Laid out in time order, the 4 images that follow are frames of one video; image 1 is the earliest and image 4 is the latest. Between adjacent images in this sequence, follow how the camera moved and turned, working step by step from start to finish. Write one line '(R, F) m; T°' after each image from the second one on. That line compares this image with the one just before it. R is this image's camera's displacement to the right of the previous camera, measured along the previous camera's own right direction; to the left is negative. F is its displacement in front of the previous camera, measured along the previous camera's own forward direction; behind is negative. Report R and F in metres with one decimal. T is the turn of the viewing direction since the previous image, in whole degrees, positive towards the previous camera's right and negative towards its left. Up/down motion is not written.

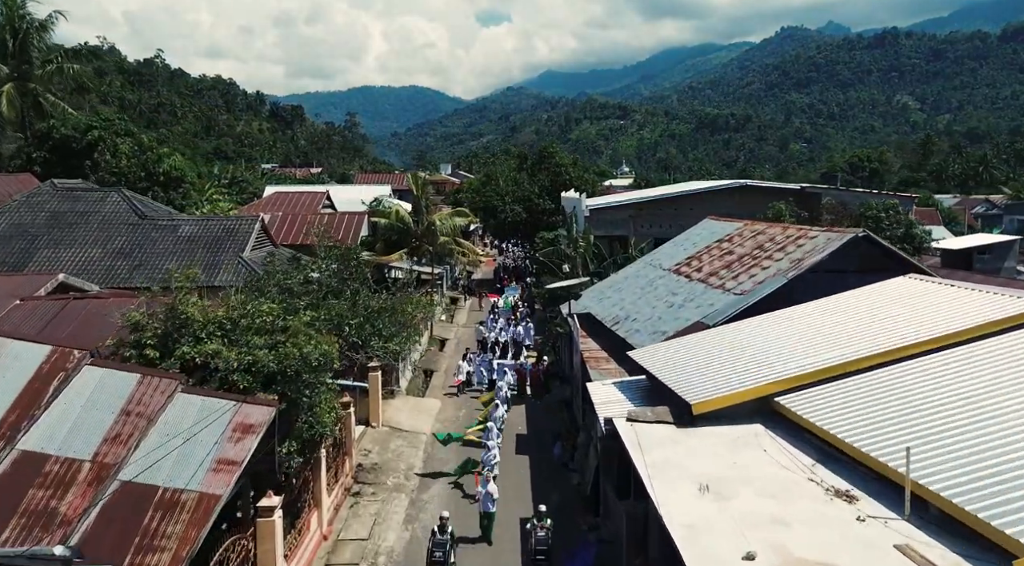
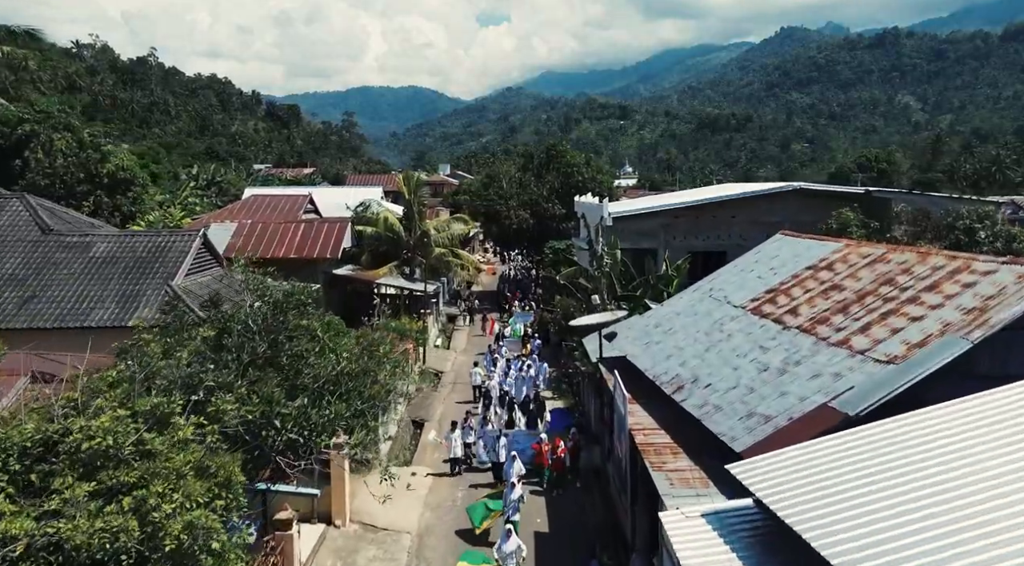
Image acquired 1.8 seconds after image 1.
(-0.2, +4.5) m; 0°
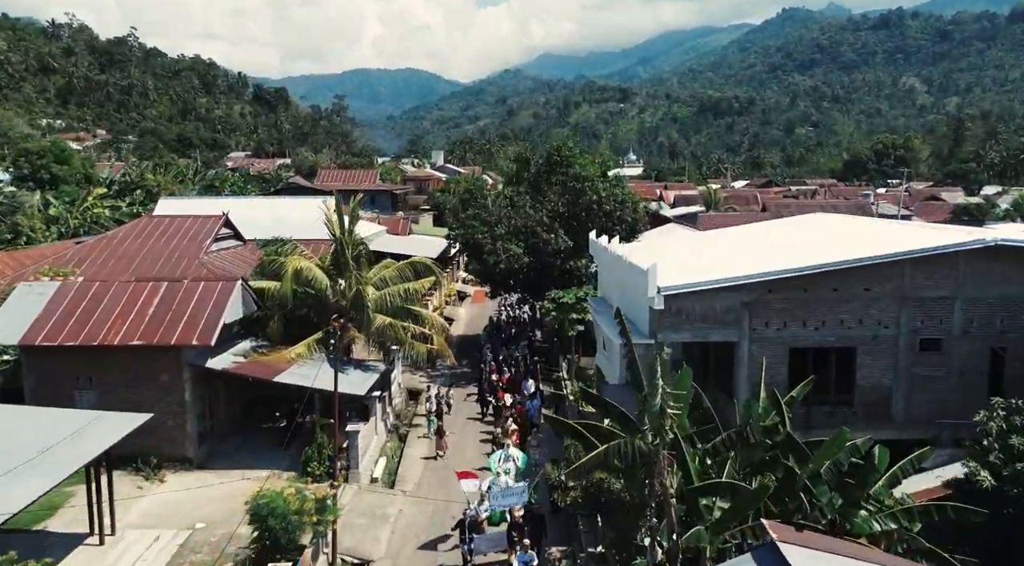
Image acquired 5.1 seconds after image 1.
(+0.3, +10.0) m; 0°
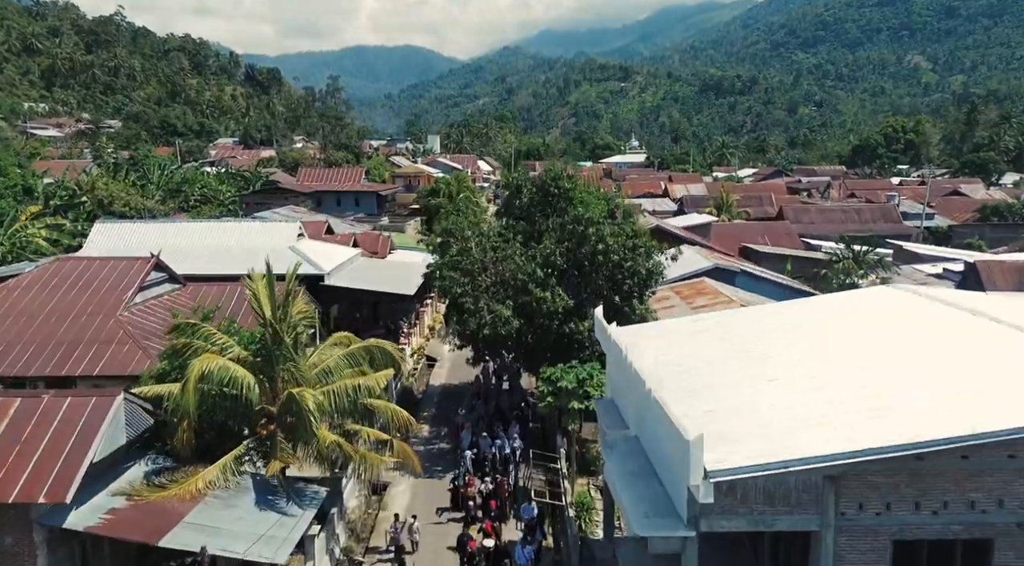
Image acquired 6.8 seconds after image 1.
(+0.3, +4.7) m; 0°
